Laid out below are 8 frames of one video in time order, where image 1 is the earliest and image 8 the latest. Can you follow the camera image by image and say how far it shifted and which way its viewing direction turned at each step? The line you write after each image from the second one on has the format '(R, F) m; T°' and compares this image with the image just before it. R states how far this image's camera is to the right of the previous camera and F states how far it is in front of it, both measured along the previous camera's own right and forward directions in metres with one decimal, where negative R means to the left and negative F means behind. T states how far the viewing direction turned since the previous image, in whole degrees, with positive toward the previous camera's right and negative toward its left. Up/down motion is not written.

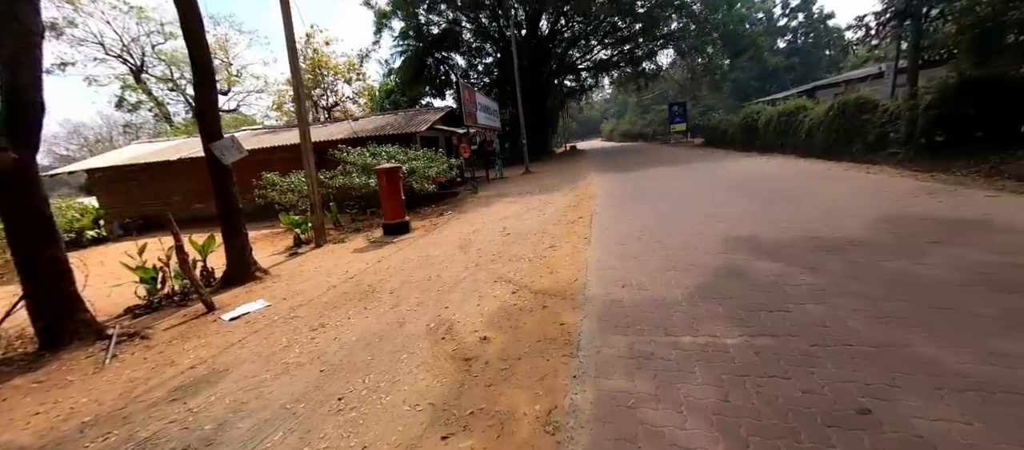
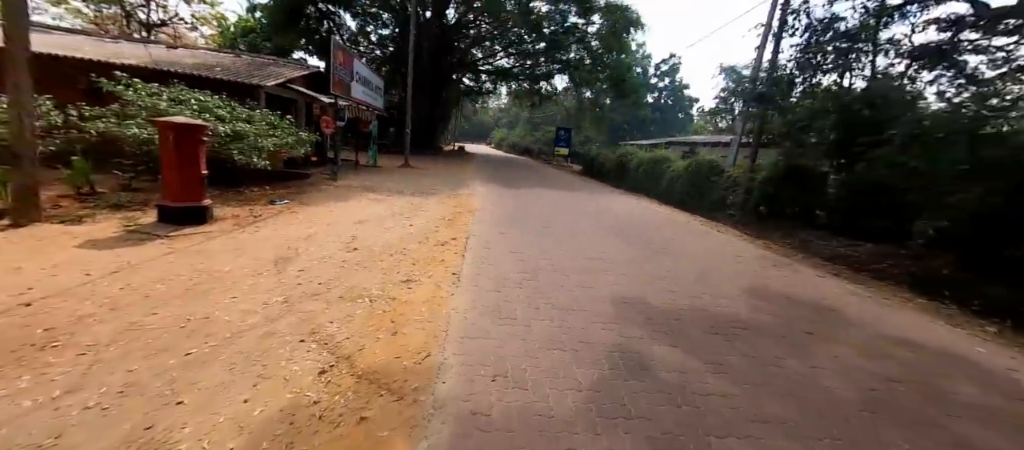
(+0.6, +0.5) m; -5°
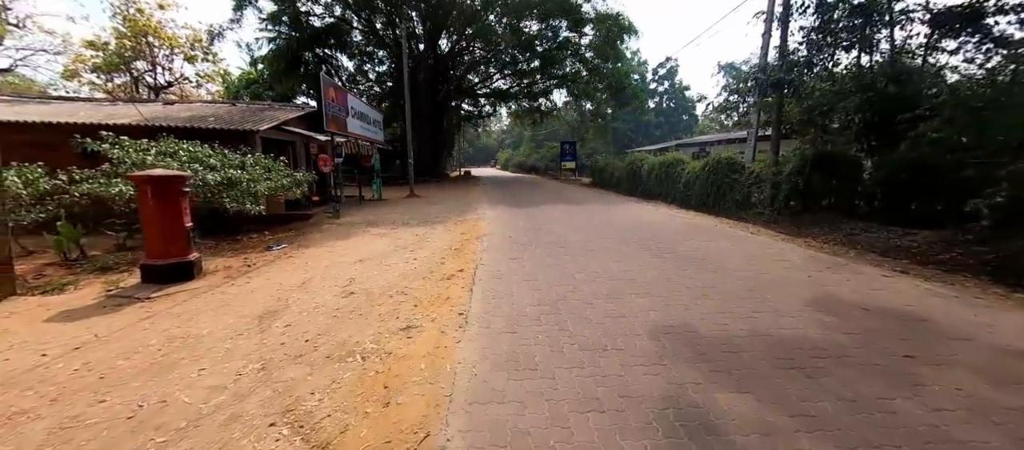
(0.0, +0.5) m; -2°
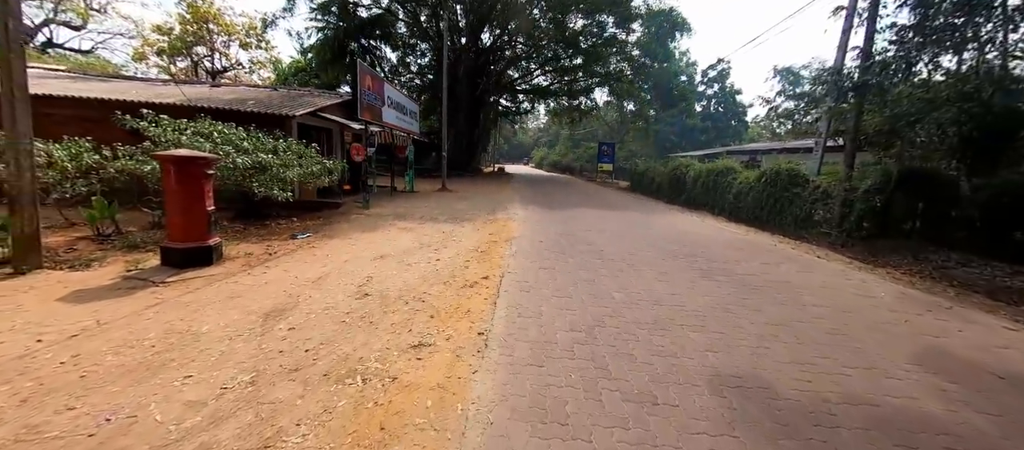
(0.0, +0.5) m; -5°
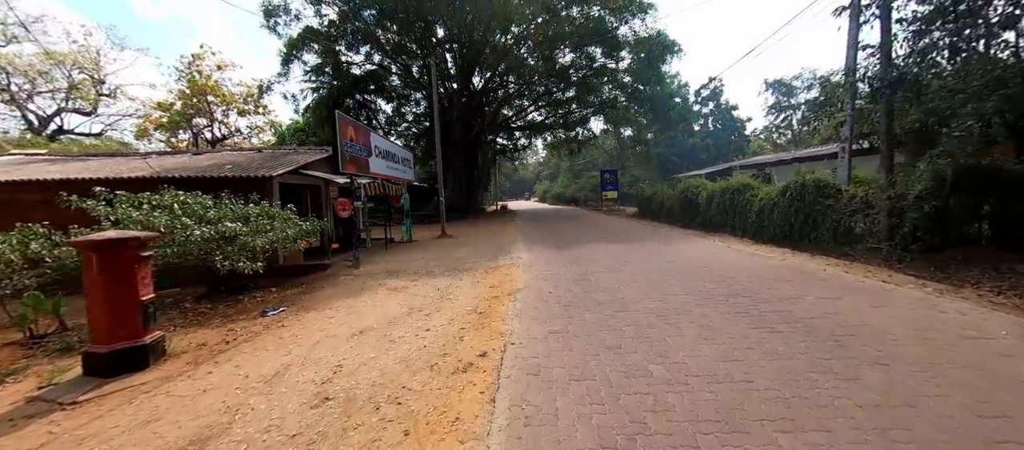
(+0.1, +0.8) m; -1°
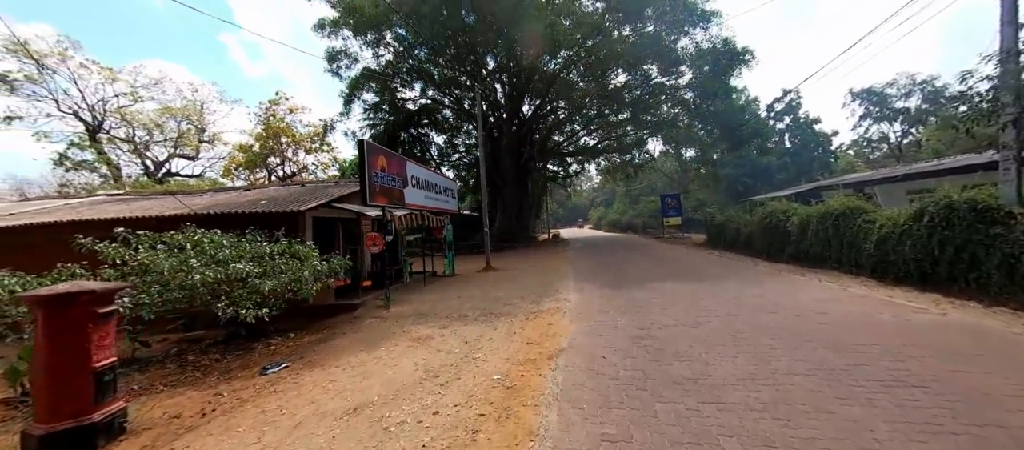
(+0.2, +1.1) m; -9°
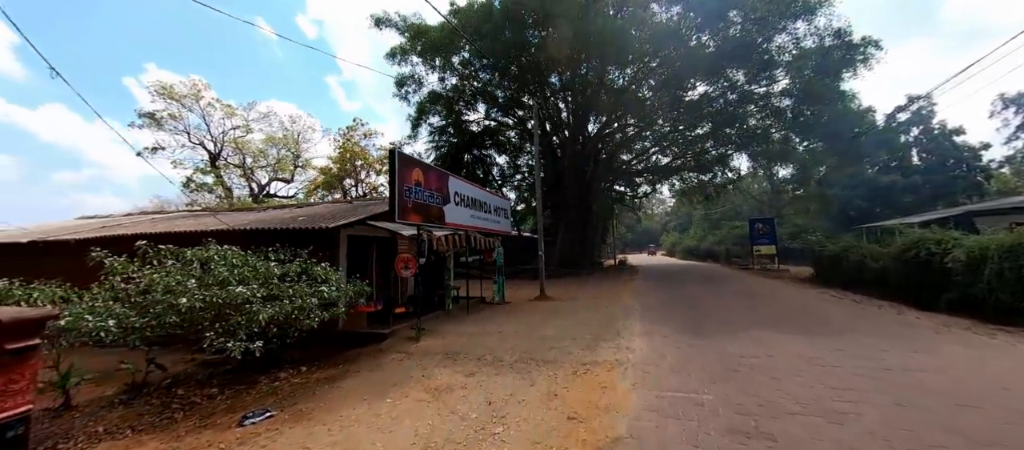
(+0.3, +1.3) m; -11°
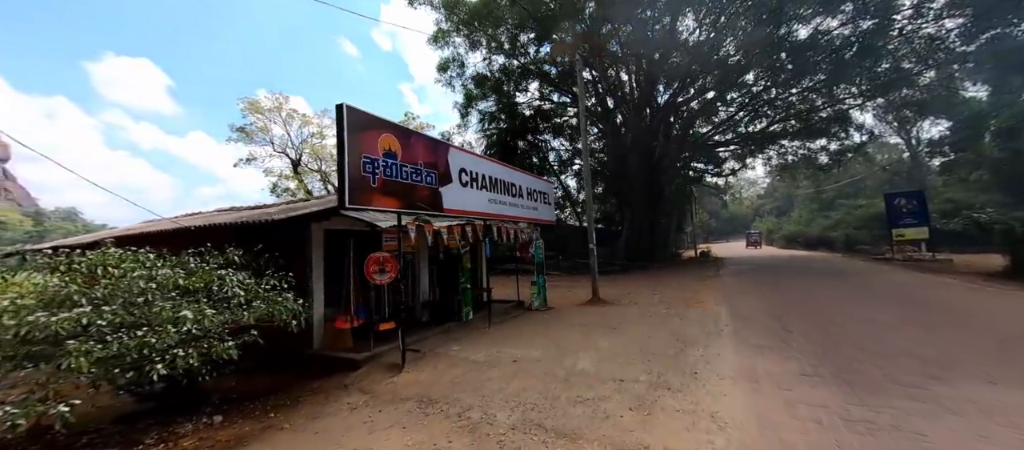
(+0.8, +2.3) m; -11°
